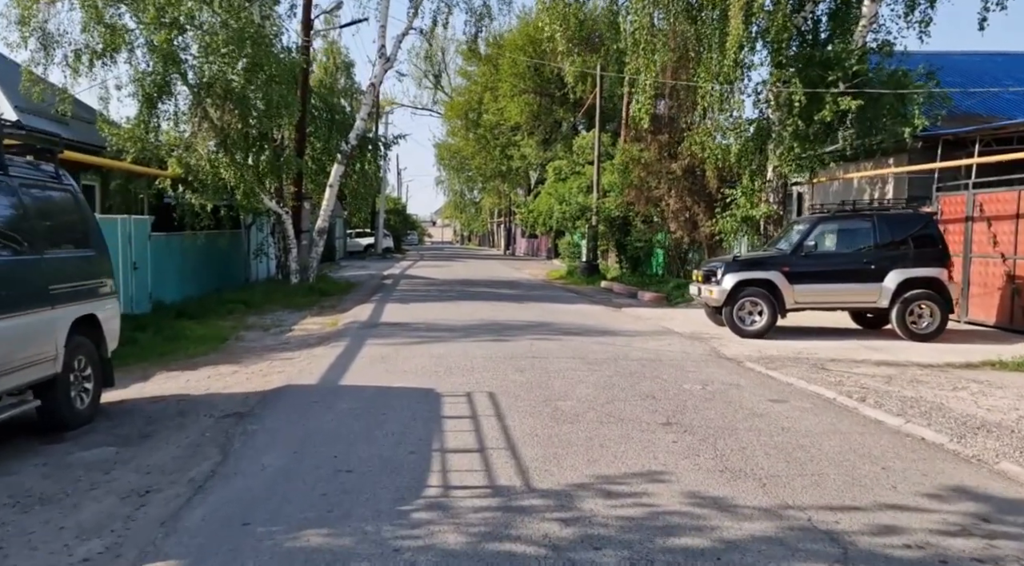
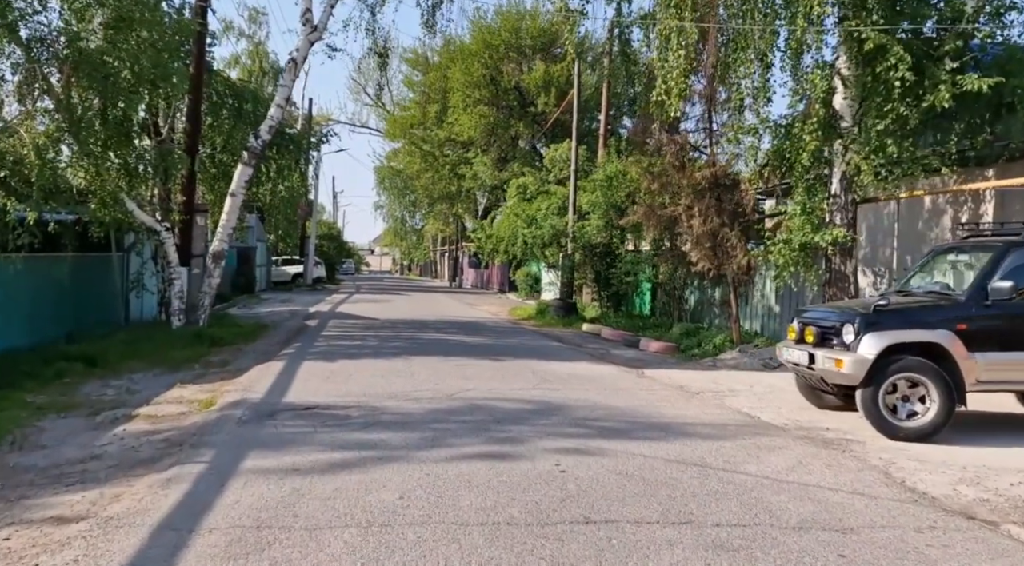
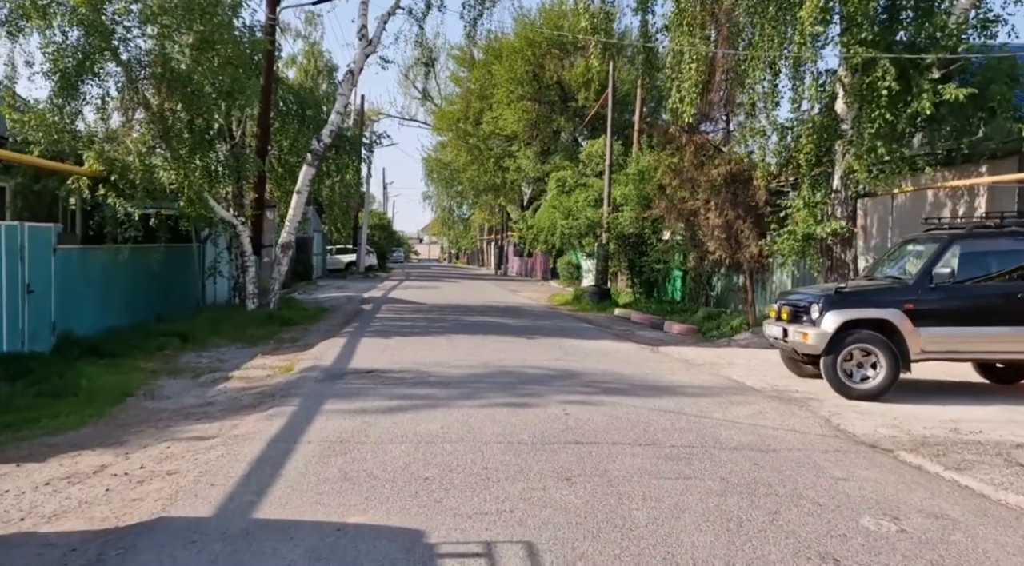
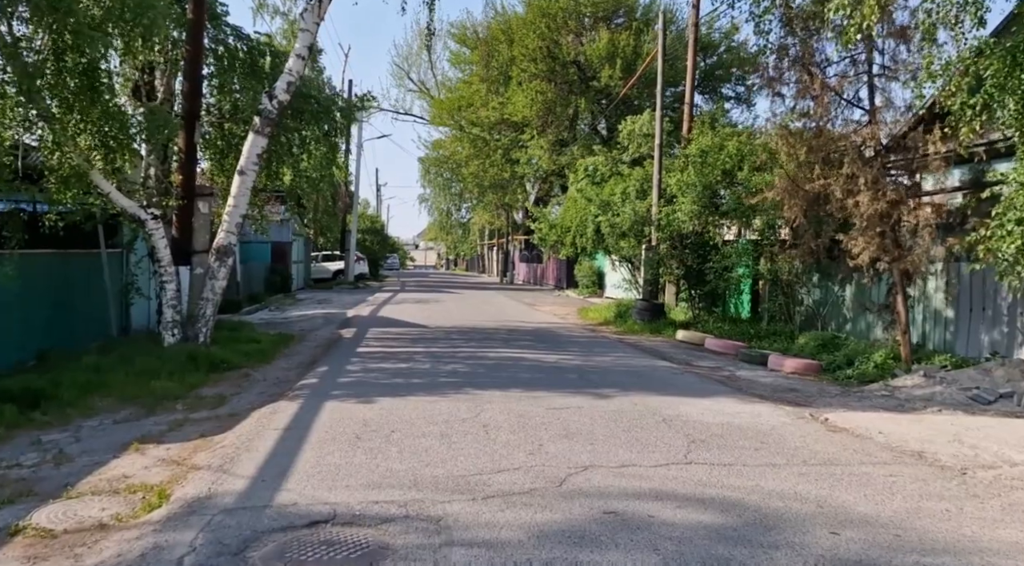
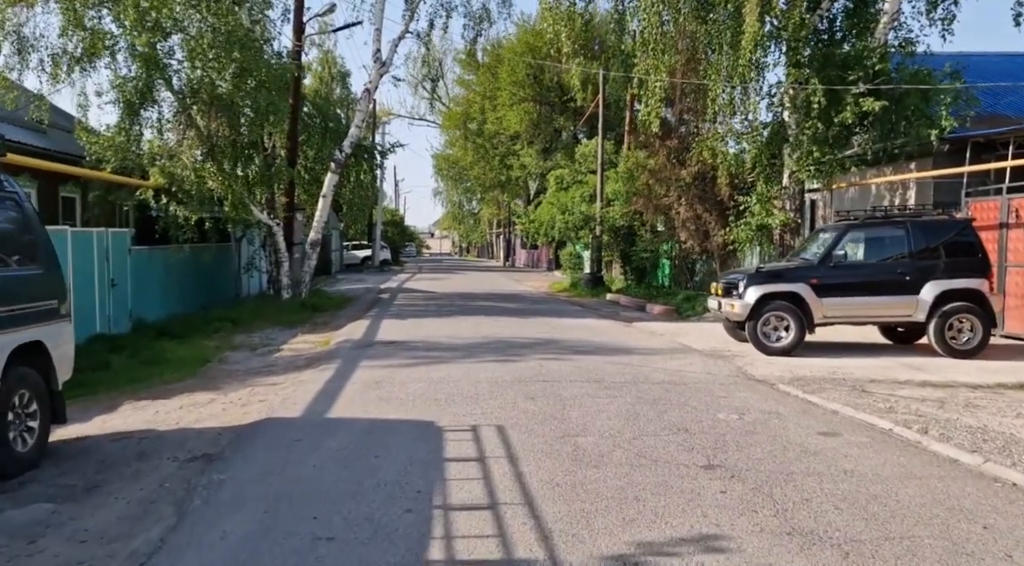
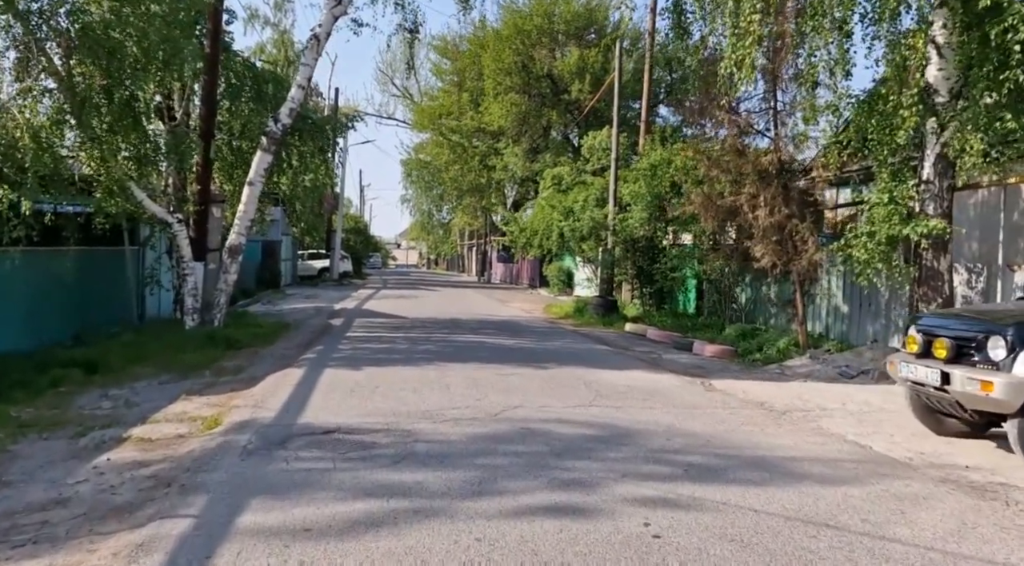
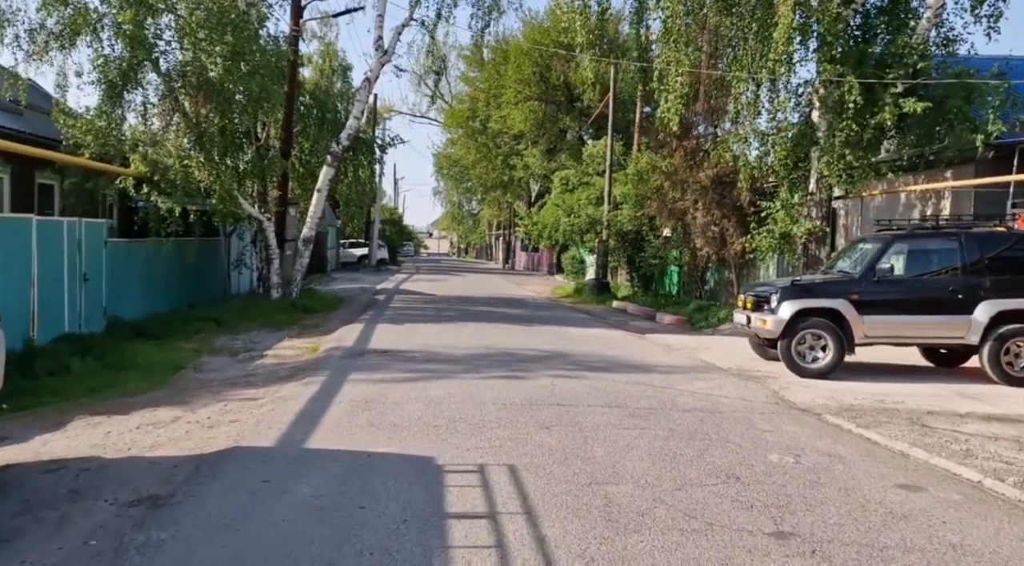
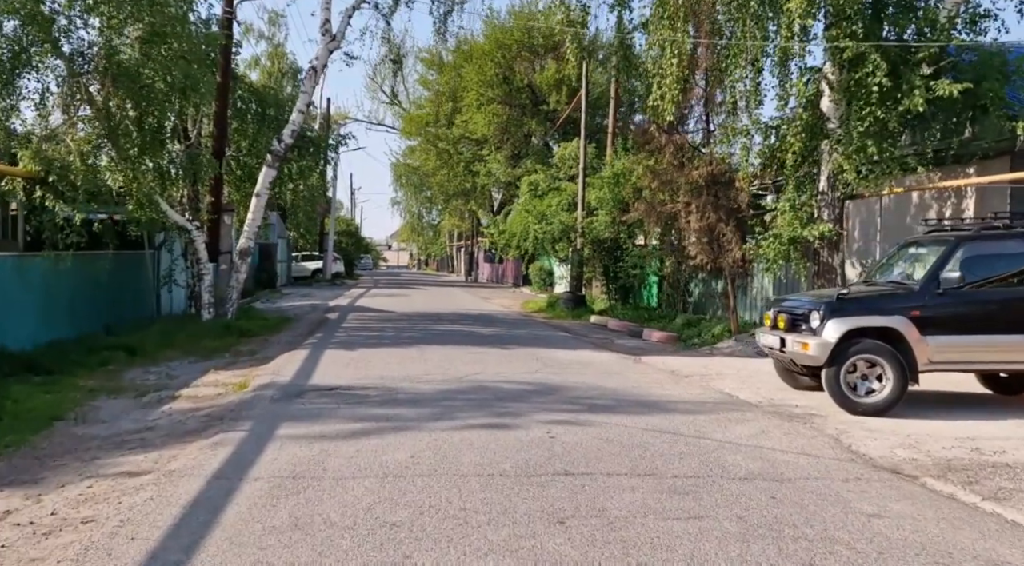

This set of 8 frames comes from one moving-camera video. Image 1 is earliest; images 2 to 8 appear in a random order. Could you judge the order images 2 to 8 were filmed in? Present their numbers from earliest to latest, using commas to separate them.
5, 7, 3, 8, 2, 6, 4
